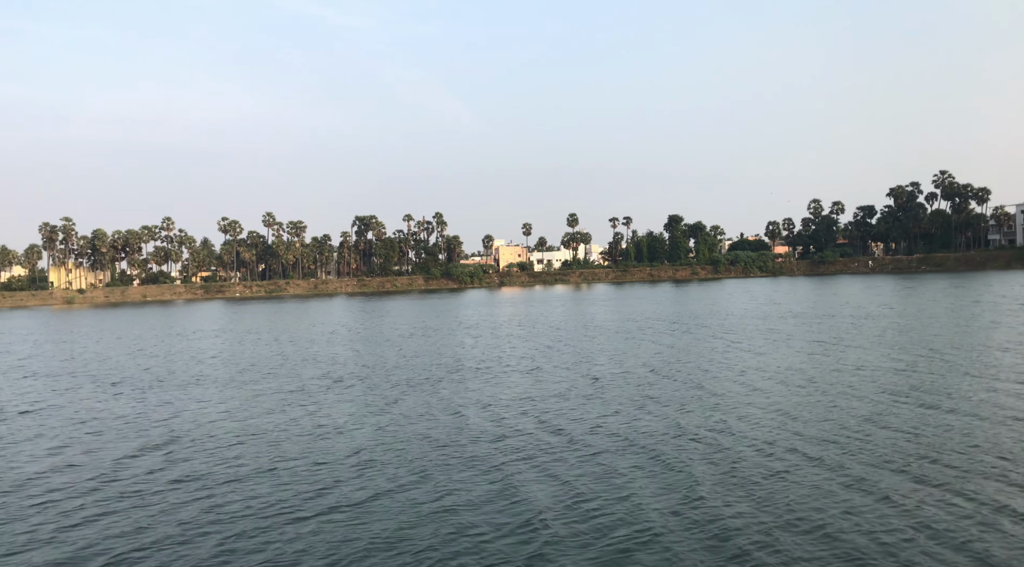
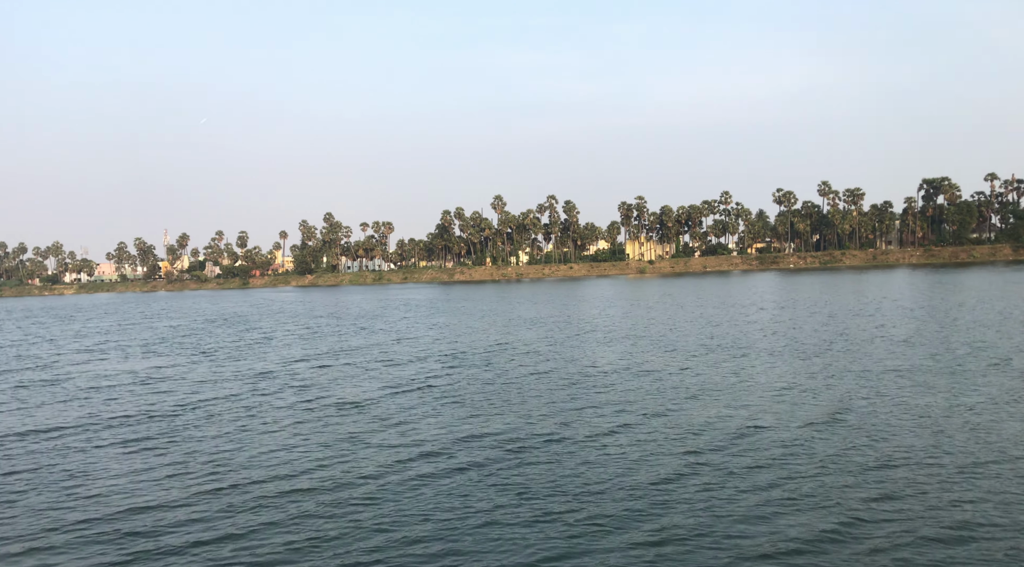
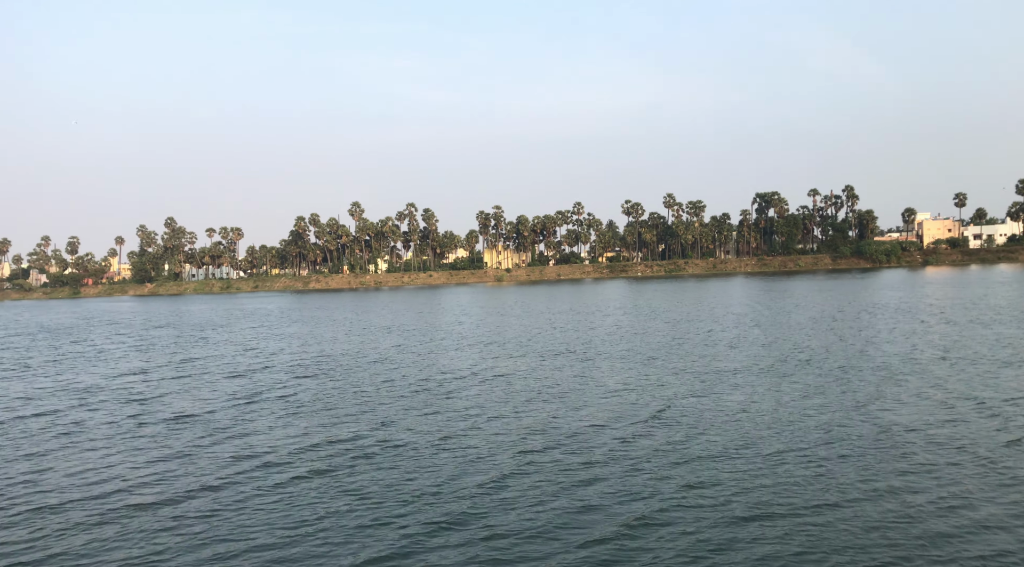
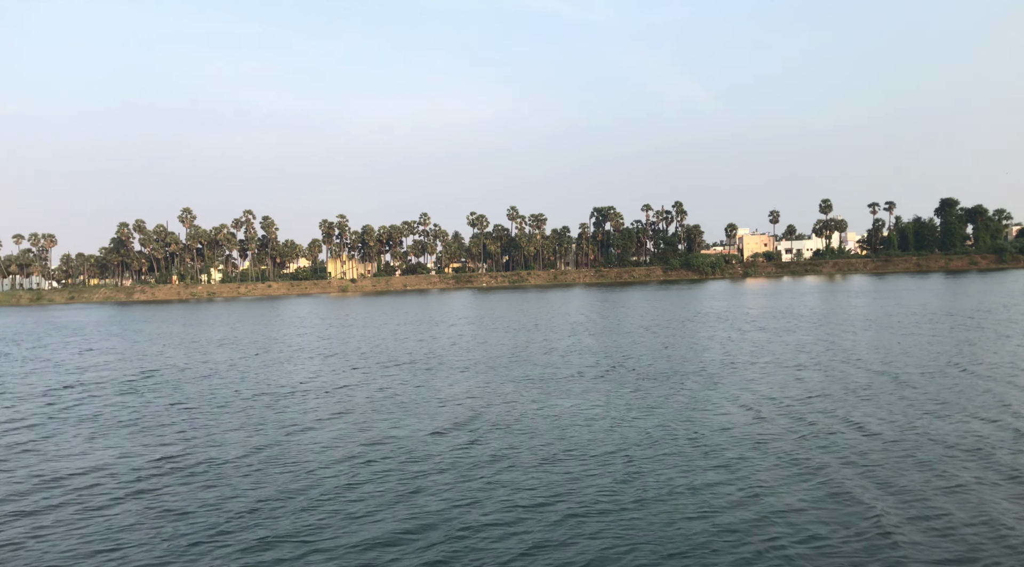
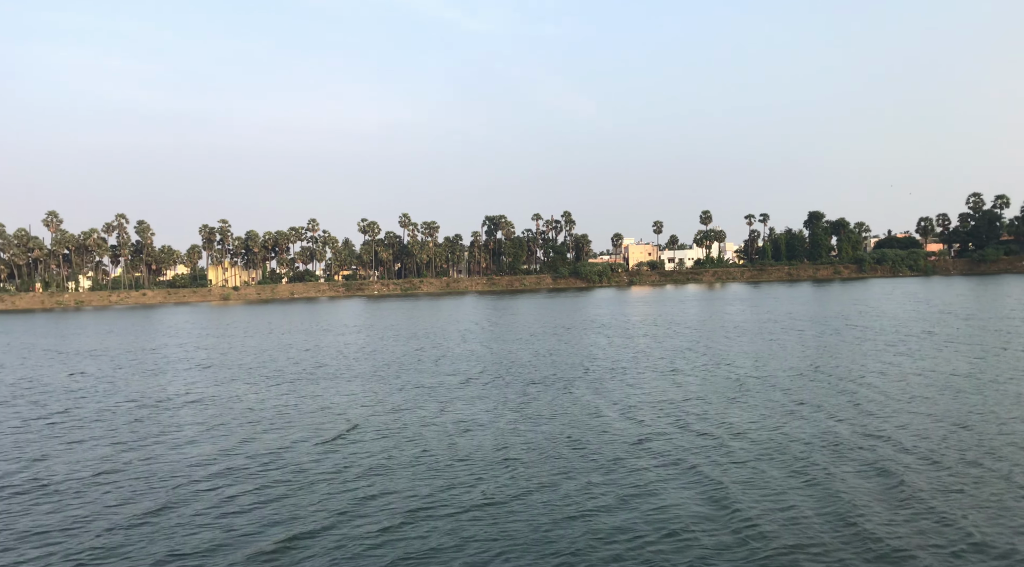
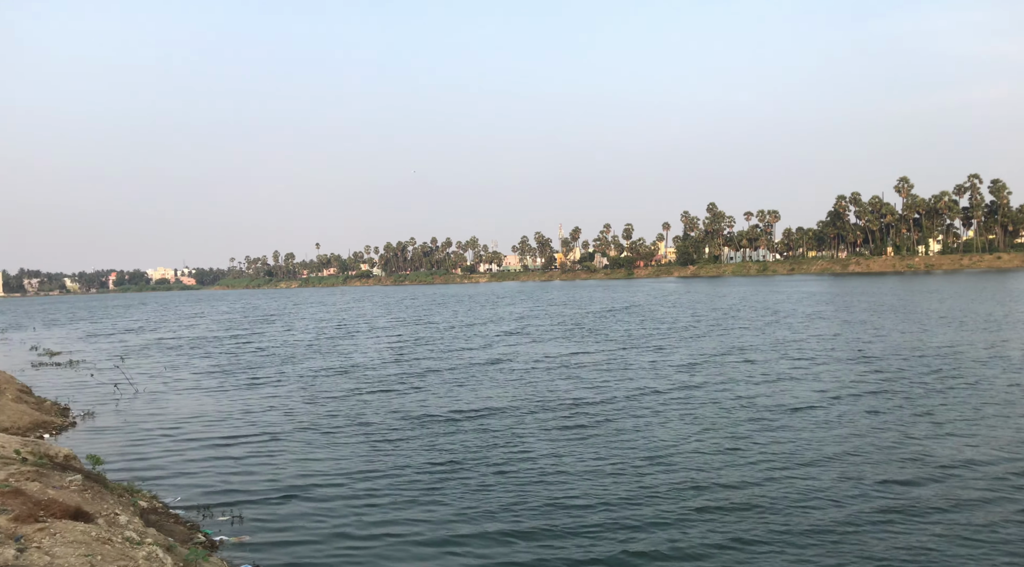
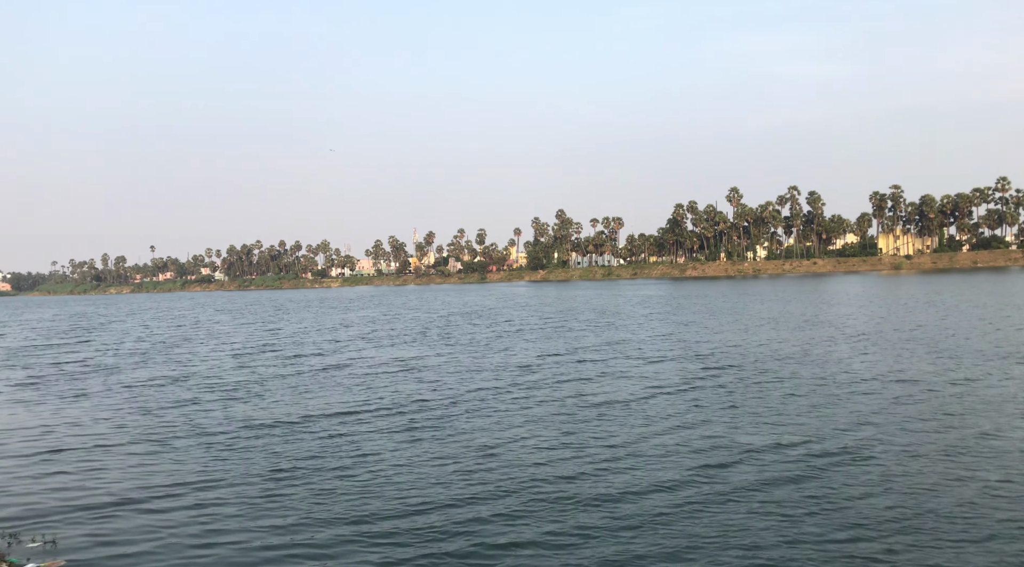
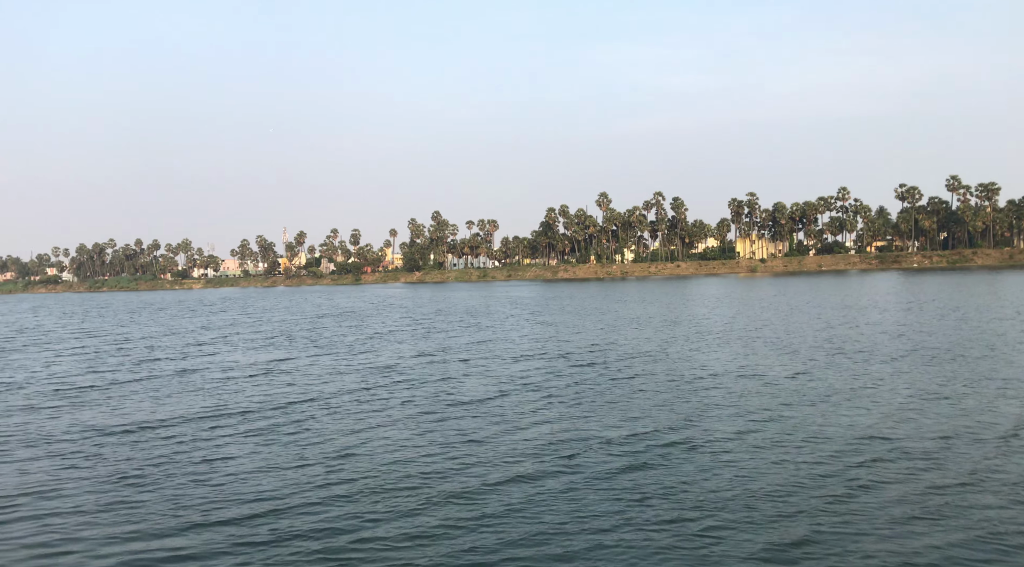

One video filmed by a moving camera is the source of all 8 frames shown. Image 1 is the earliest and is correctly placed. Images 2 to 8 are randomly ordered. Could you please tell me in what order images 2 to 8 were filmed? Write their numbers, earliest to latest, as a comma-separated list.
5, 4, 3, 2, 8, 7, 6
